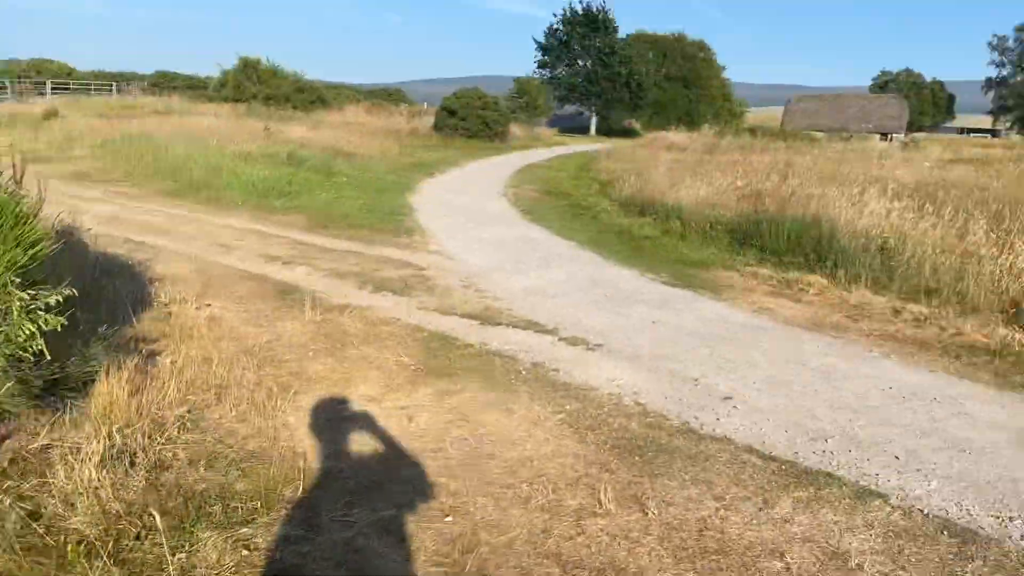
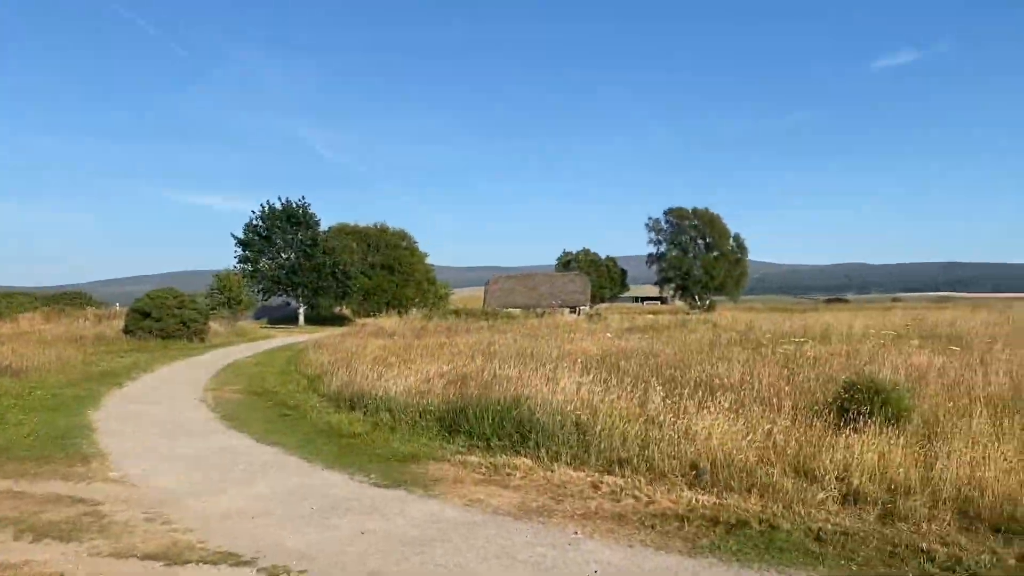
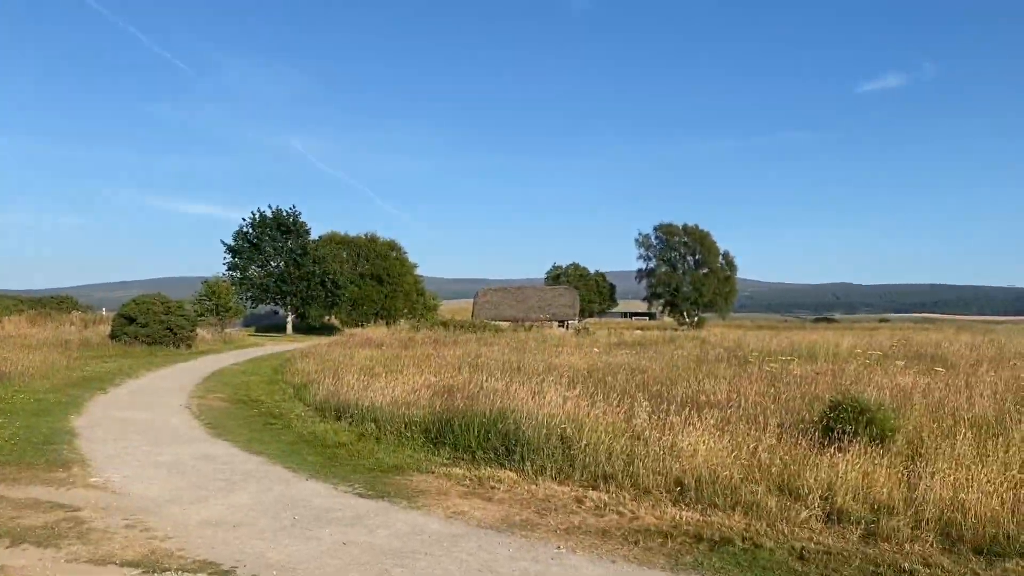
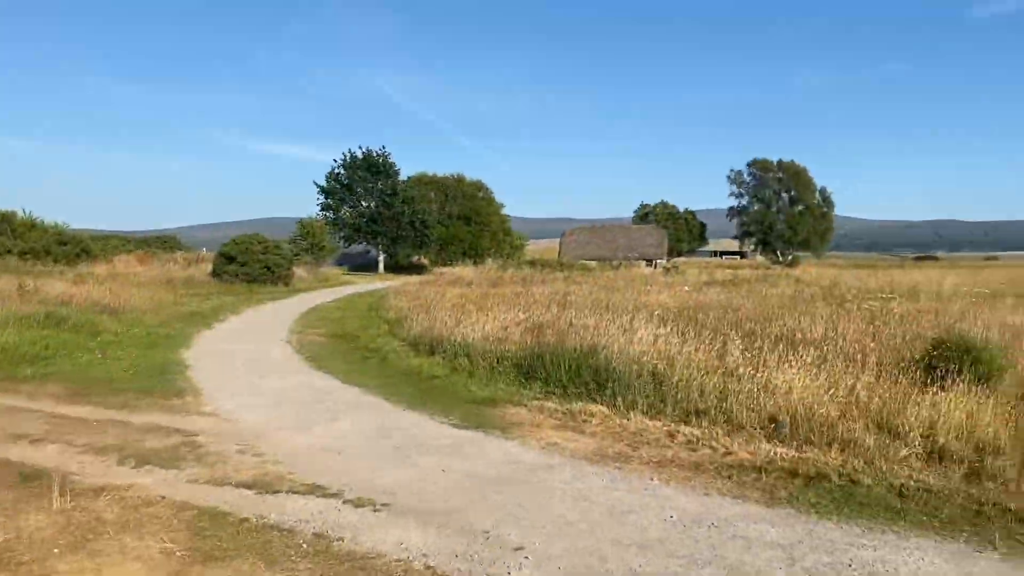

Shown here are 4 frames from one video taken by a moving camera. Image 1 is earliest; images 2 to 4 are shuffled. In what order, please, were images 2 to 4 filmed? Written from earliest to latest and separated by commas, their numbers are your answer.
4, 2, 3
